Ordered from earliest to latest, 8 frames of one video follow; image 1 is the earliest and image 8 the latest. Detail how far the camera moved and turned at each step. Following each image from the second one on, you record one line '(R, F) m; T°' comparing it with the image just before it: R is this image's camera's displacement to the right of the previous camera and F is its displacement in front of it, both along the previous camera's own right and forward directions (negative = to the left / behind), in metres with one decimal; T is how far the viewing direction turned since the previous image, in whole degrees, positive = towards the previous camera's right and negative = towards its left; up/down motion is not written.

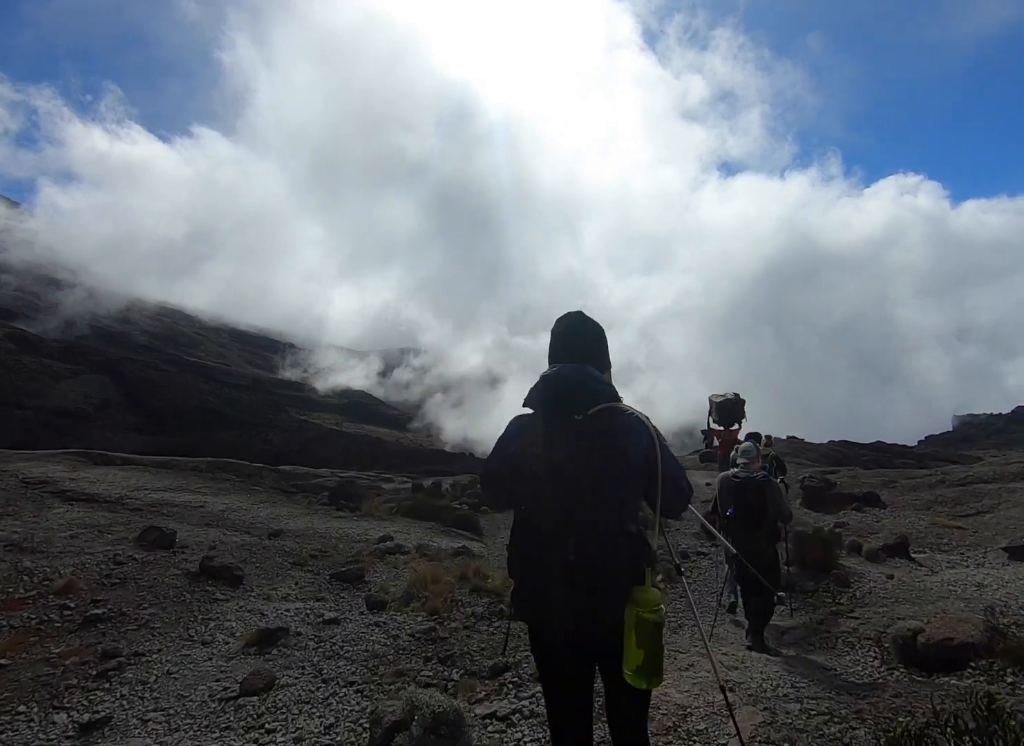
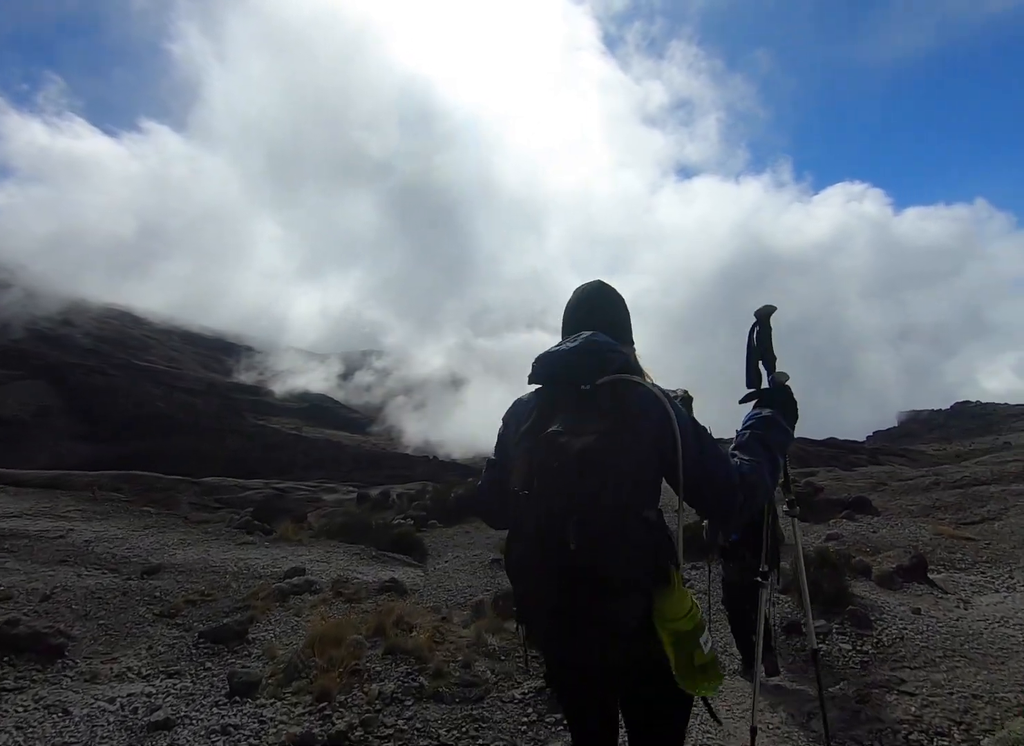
(+0.8, +3.6) m; +4°
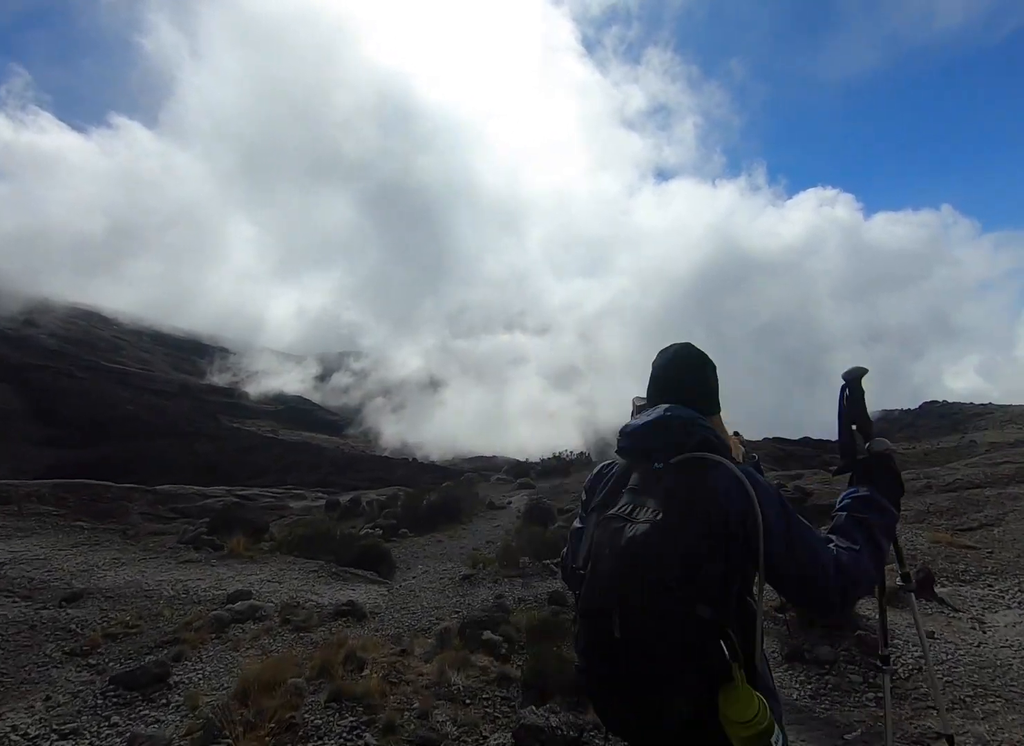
(+0.2, +1.5) m; +2°
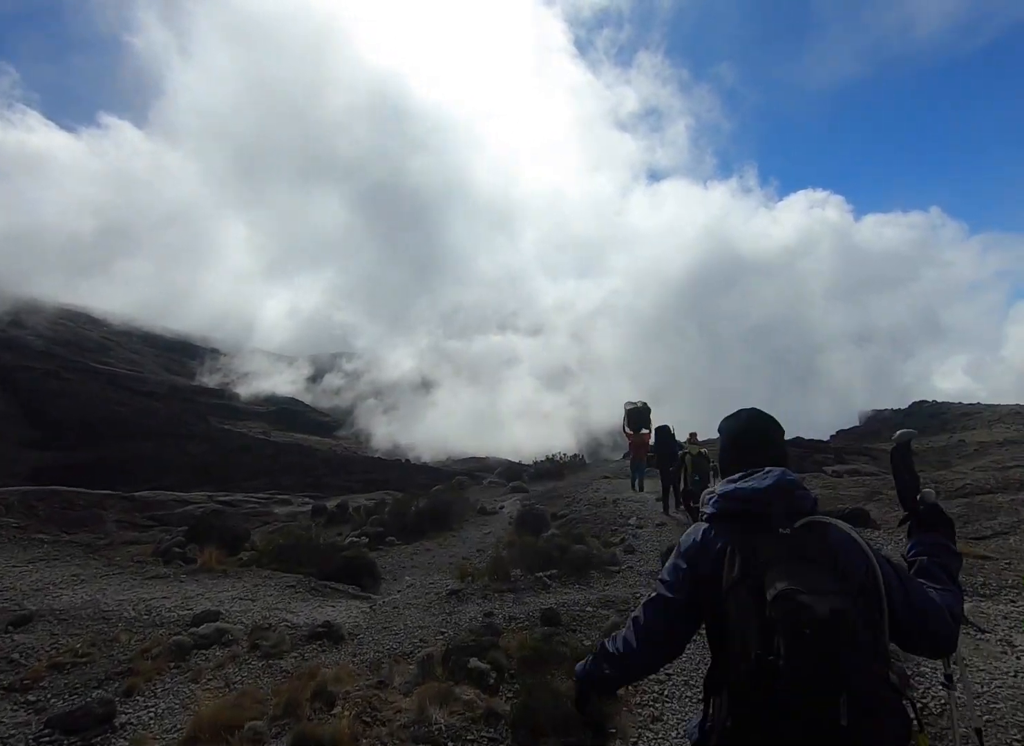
(+0.1, +1.0) m; +1°
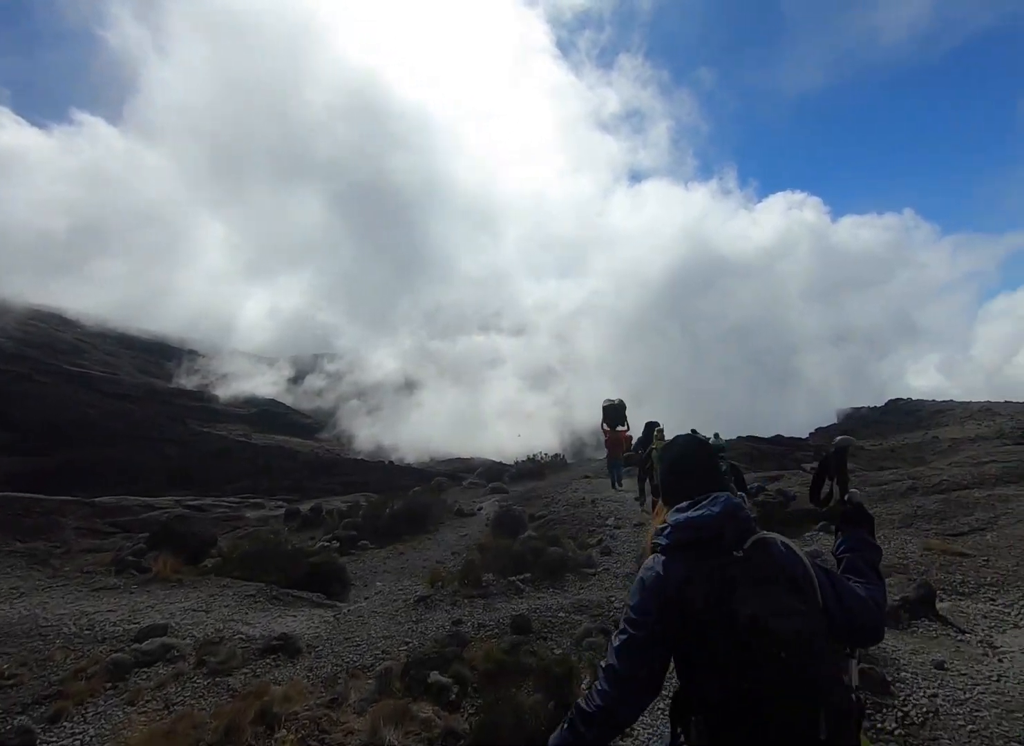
(+0.4, +0.6) m; +2°
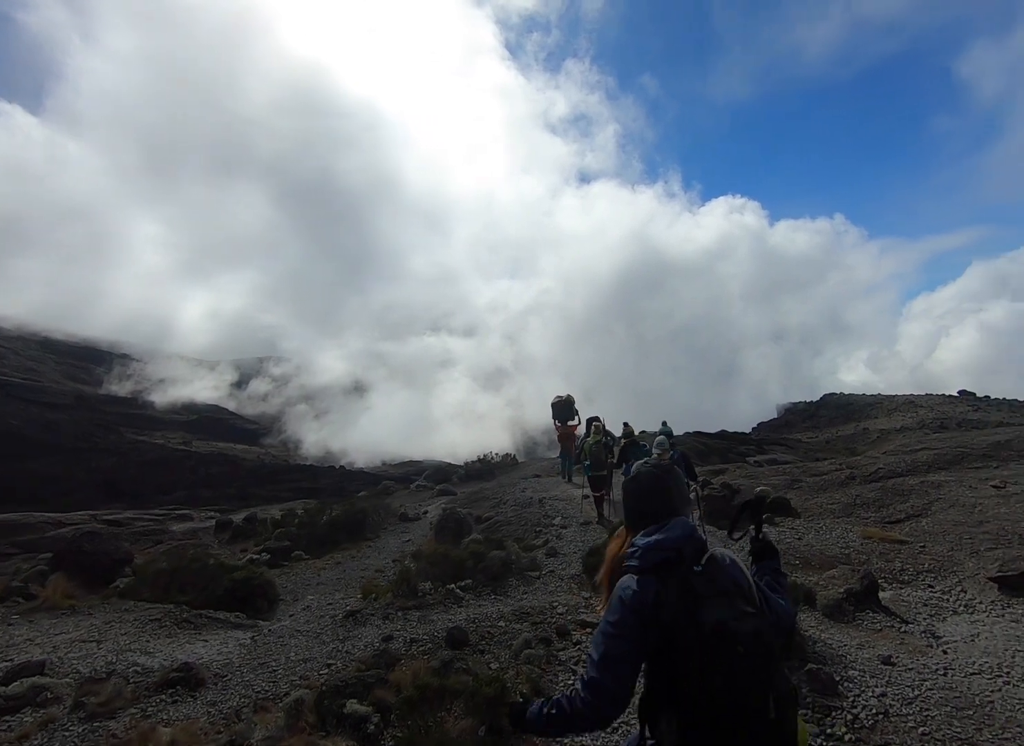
(+0.5, +0.9) m; +5°
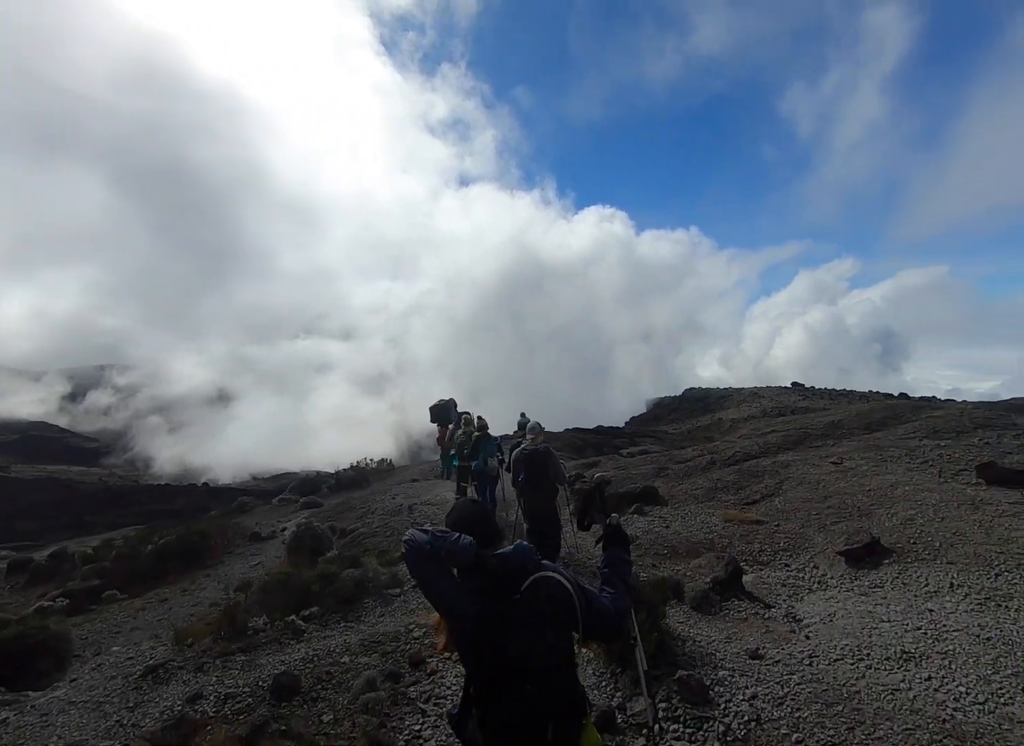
(+0.9, +1.5) m; +12°
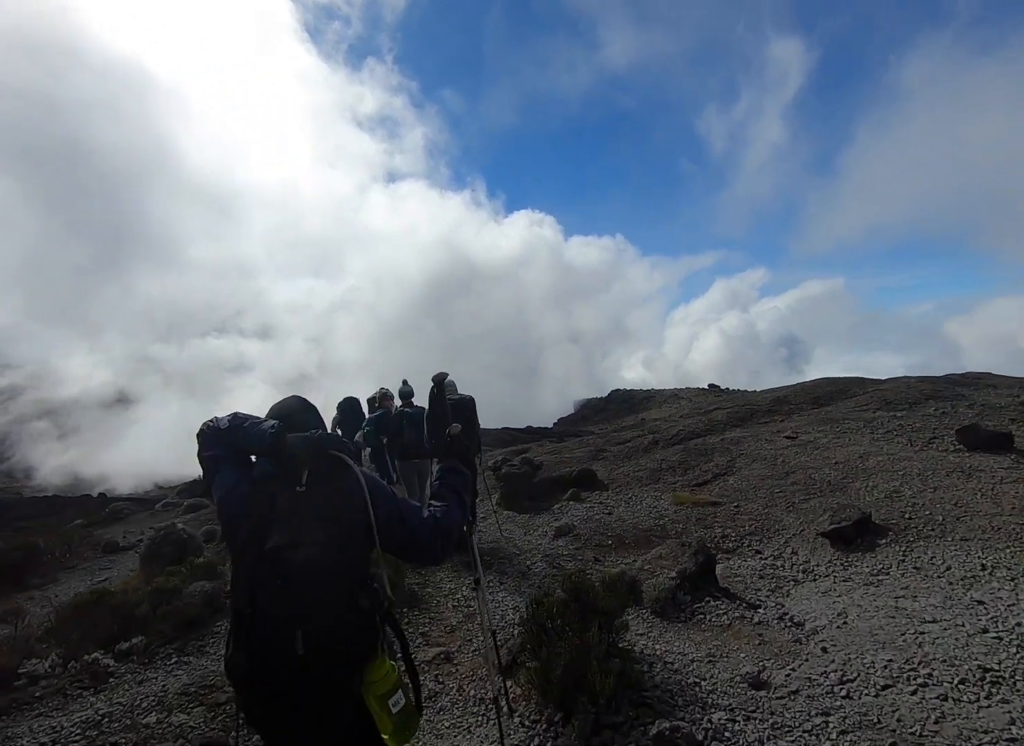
(+0.5, +3.1) m; +7°
